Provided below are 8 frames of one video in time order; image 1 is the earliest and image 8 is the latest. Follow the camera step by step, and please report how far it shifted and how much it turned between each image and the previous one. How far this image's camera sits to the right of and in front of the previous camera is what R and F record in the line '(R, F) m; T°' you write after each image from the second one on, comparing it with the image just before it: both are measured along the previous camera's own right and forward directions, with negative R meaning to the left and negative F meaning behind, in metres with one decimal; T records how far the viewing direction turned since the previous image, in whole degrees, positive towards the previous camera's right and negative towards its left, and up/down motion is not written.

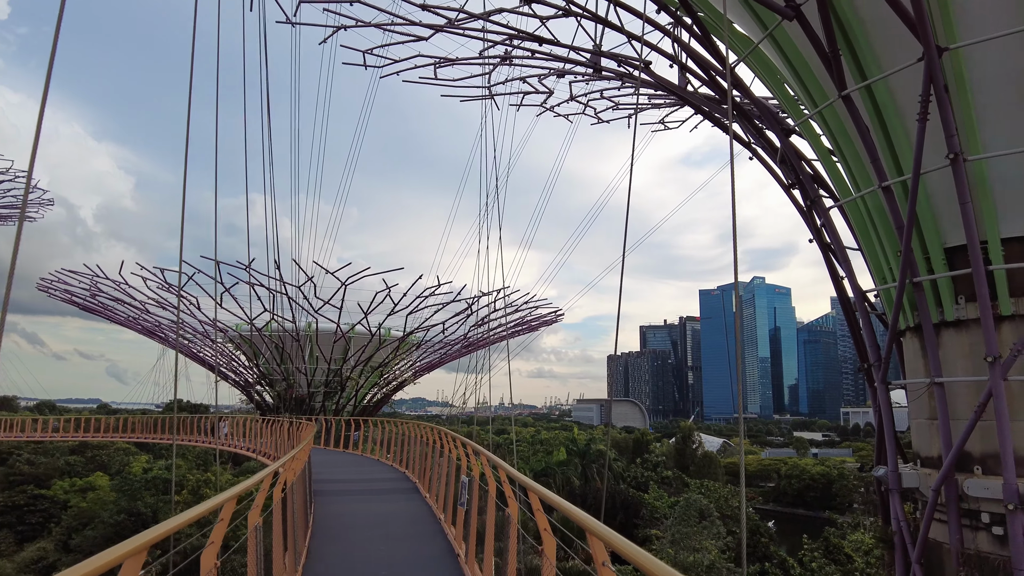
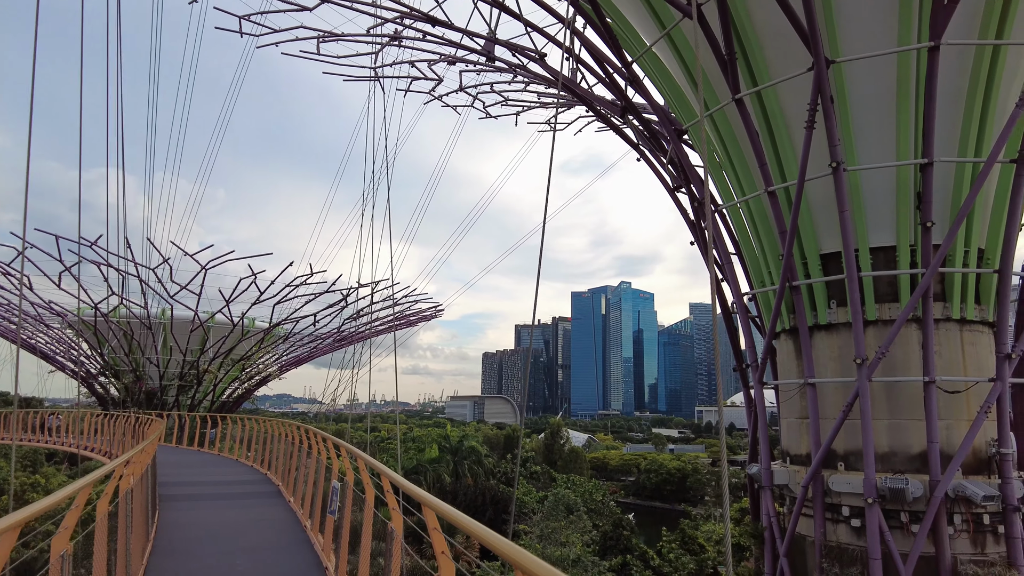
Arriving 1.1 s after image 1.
(-0.1, +0.5) m; +11°
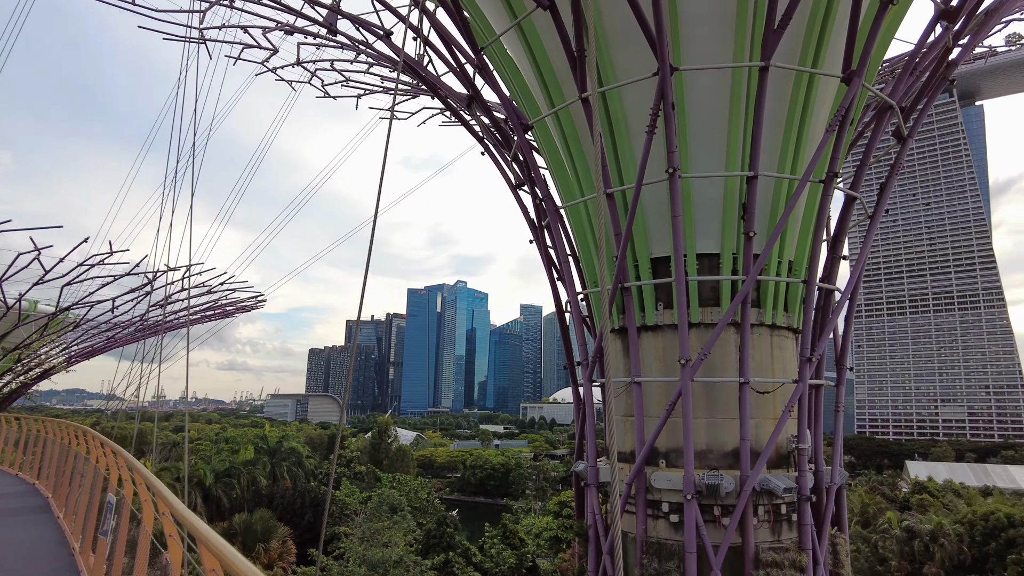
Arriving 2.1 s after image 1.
(0.0, +0.5) m; +14°
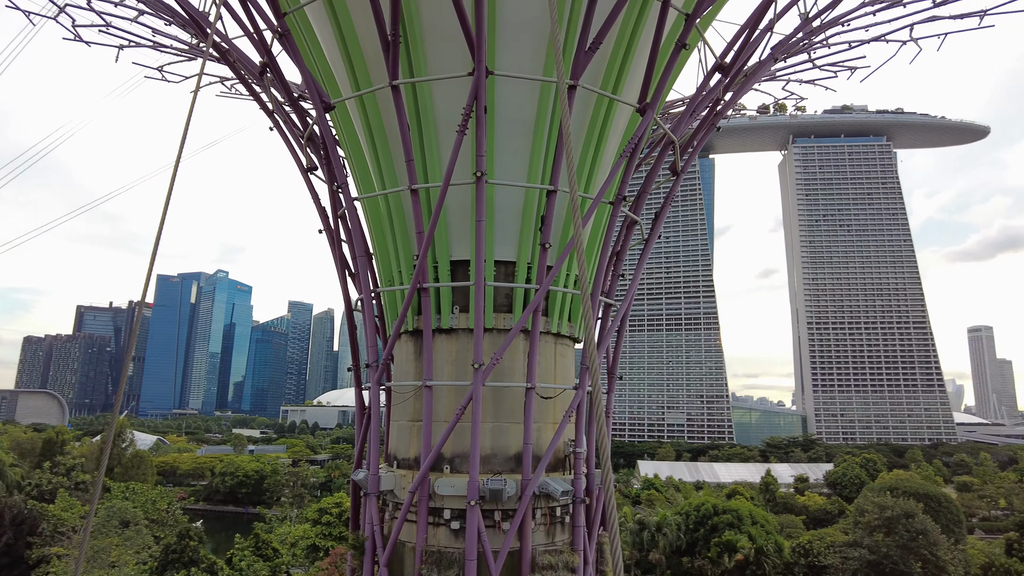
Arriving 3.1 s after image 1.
(-0.2, +0.3) m; +19°
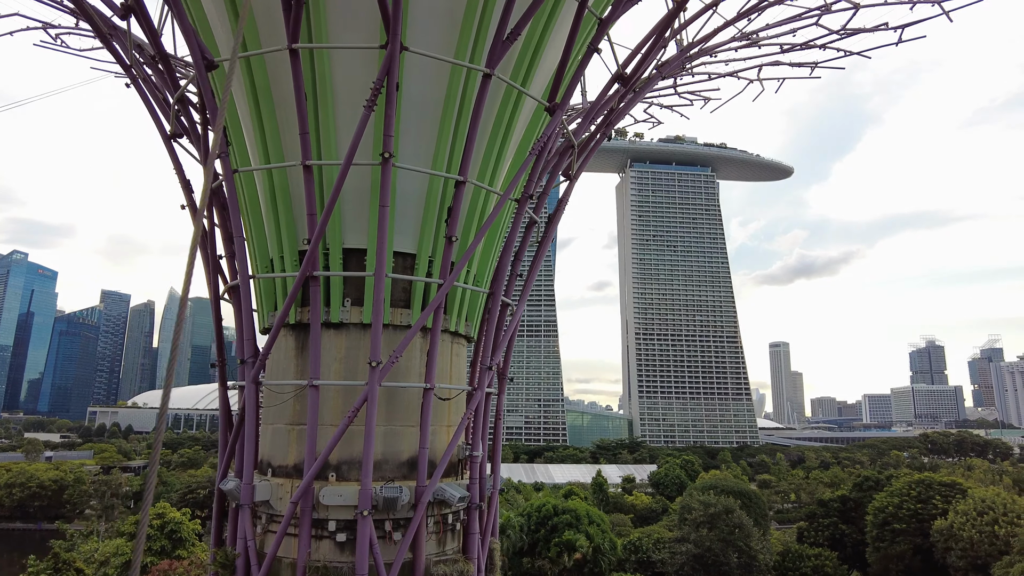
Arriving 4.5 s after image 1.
(-0.6, +0.4) m; +13°
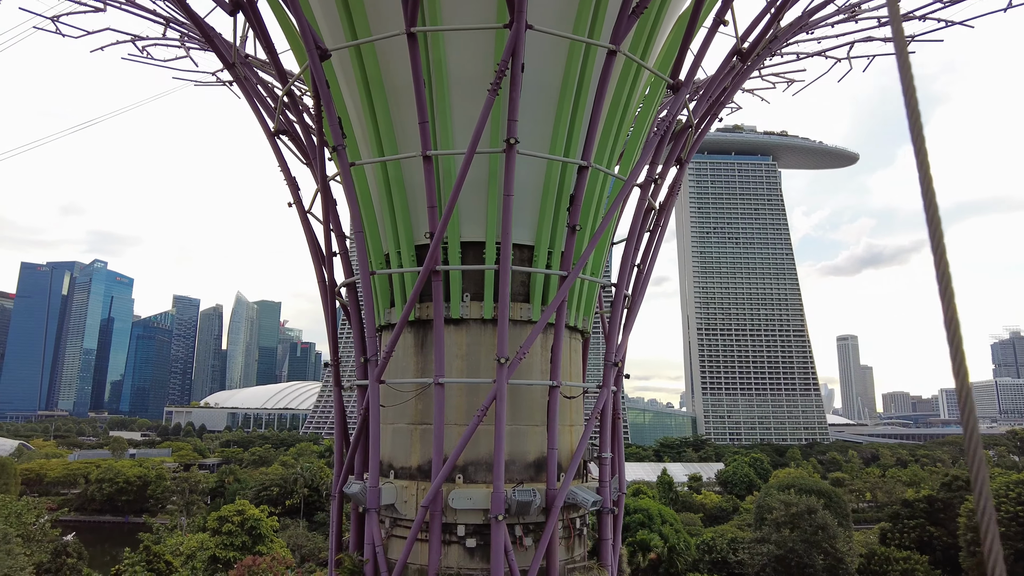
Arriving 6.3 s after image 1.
(-0.8, +0.4) m; -5°
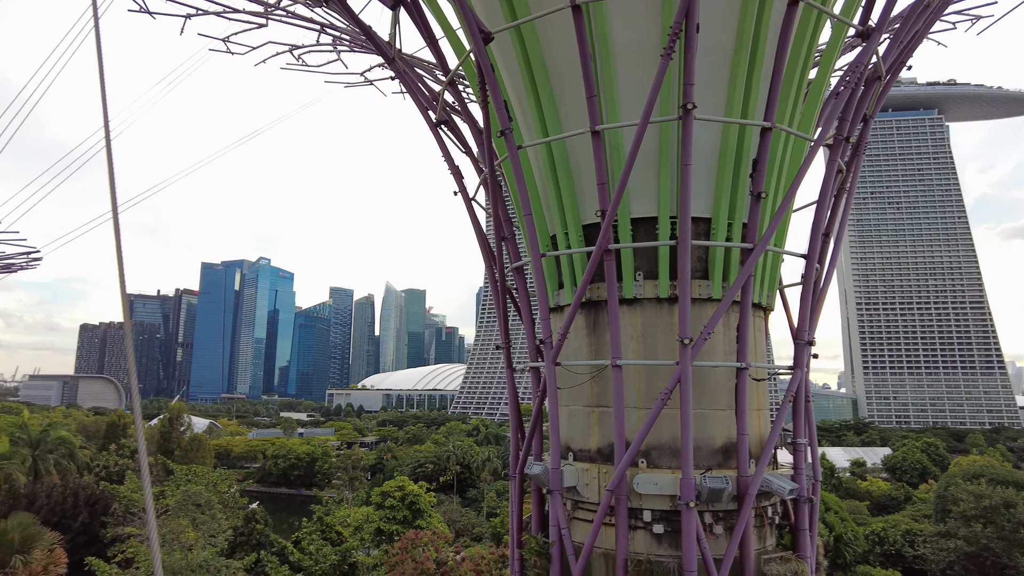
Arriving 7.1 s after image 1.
(-0.4, +0.1) m; -12°
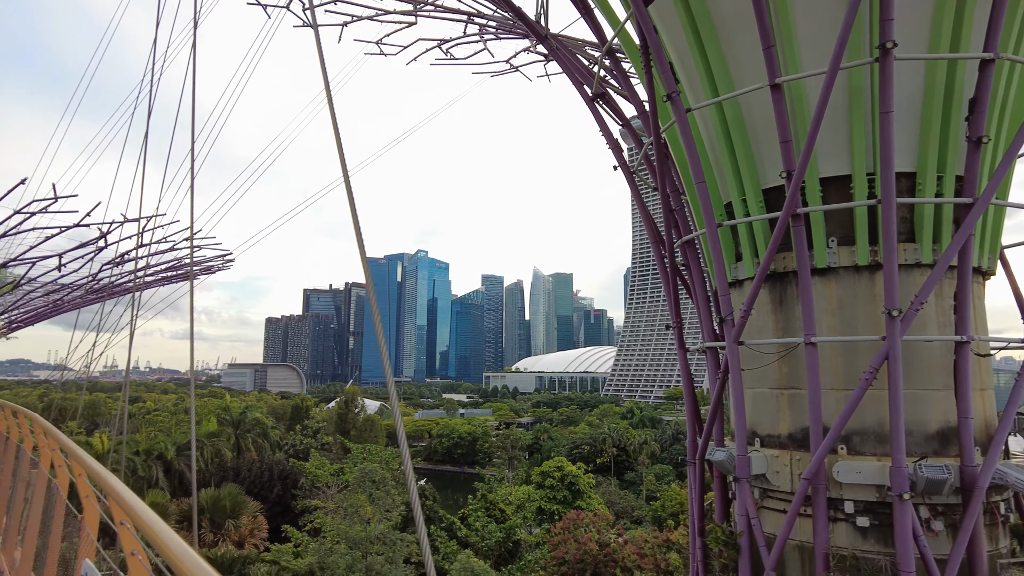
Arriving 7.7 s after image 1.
(-0.2, +0.2) m; -13°
